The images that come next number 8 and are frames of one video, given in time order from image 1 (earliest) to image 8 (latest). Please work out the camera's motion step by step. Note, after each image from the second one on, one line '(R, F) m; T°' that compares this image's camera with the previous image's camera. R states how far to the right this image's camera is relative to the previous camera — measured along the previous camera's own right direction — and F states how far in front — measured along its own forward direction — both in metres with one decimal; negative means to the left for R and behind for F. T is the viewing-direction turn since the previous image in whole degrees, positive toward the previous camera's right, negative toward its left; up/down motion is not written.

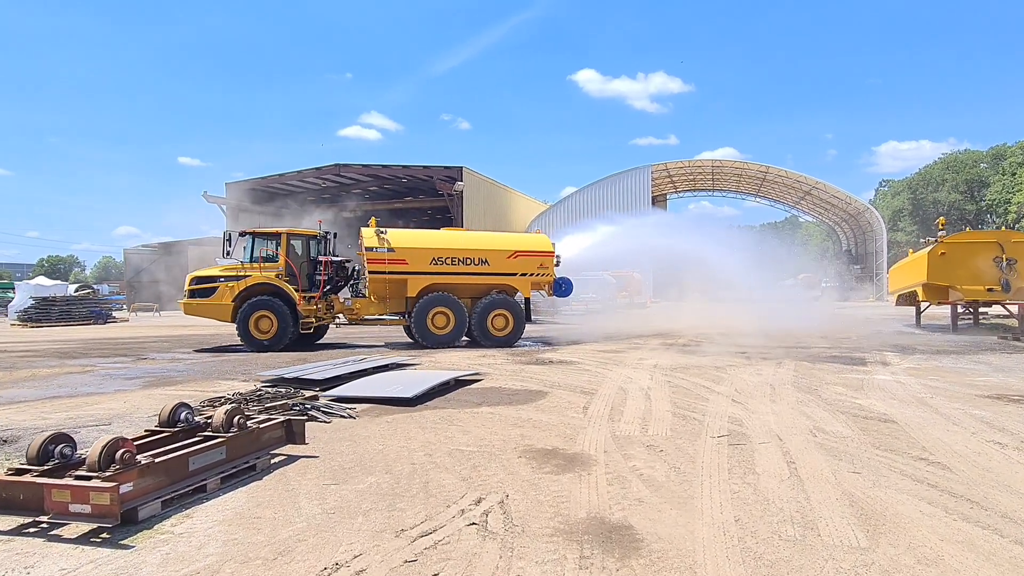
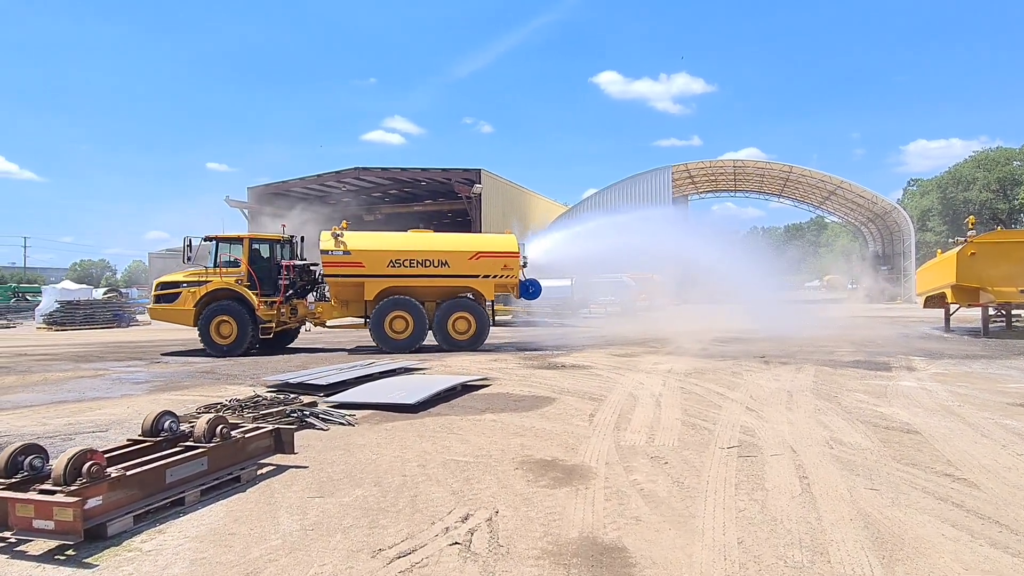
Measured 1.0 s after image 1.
(+0.2, +0.3) m; -2°
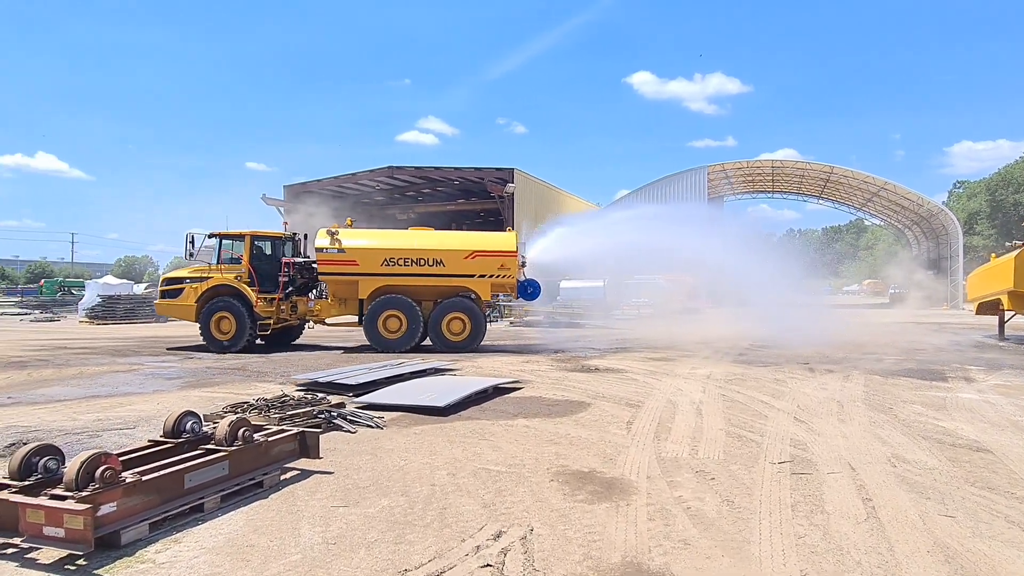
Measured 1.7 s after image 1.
(0.0, +0.3) m; -3°
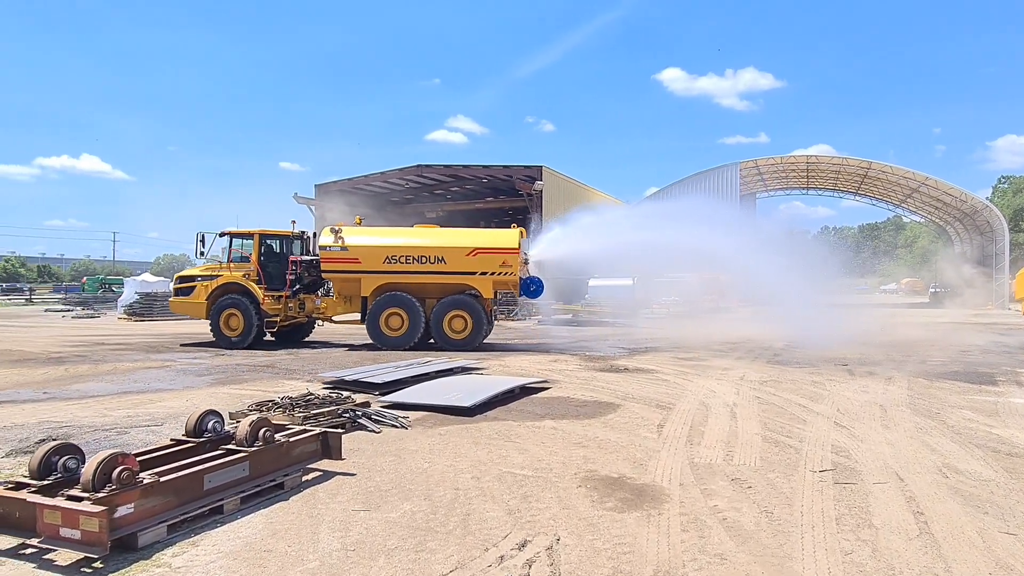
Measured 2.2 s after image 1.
(0.0, +0.2) m; -2°
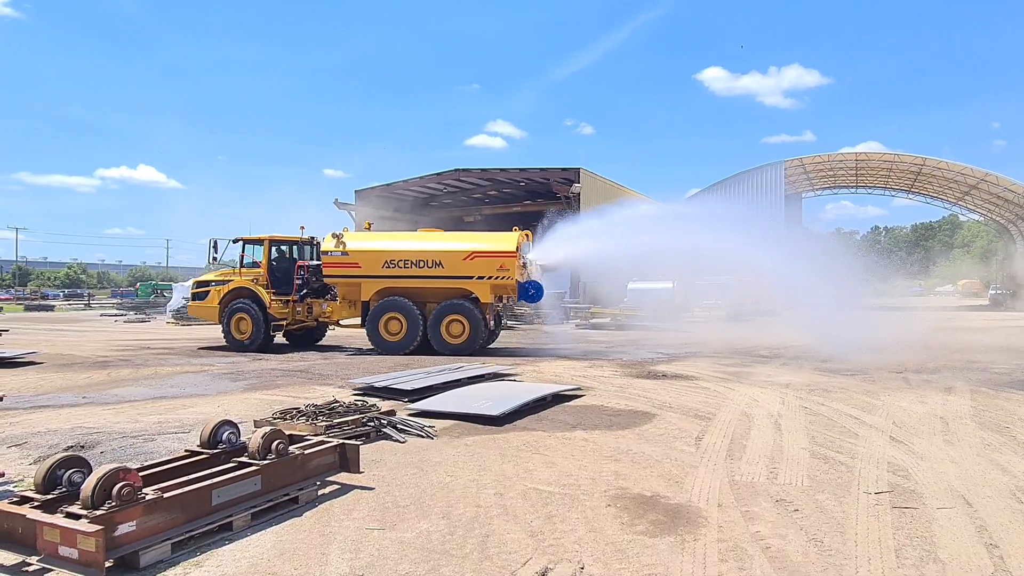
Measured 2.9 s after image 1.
(+0.1, +0.3) m; -3°
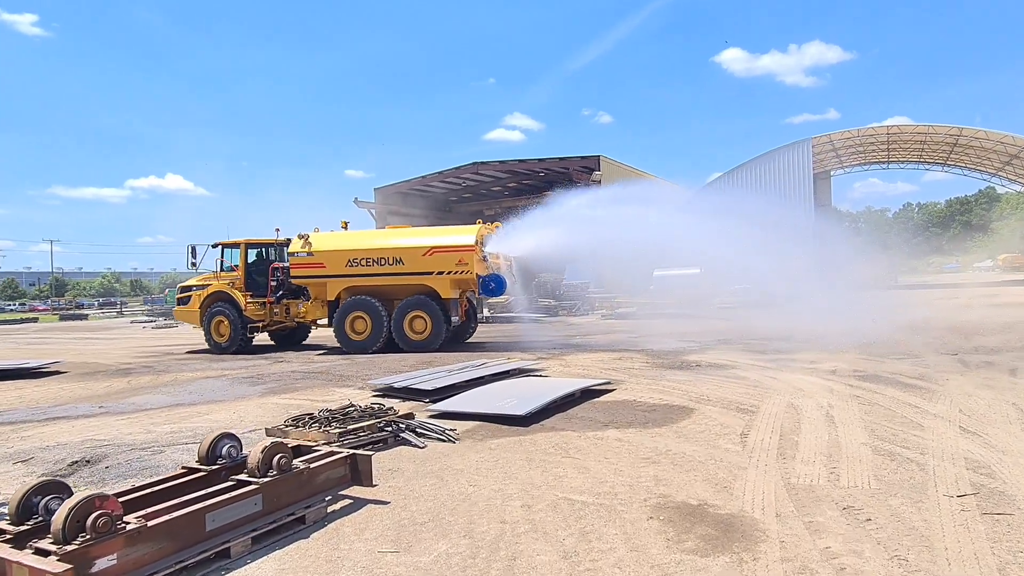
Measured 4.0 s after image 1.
(0.0, +0.5) m; -2°
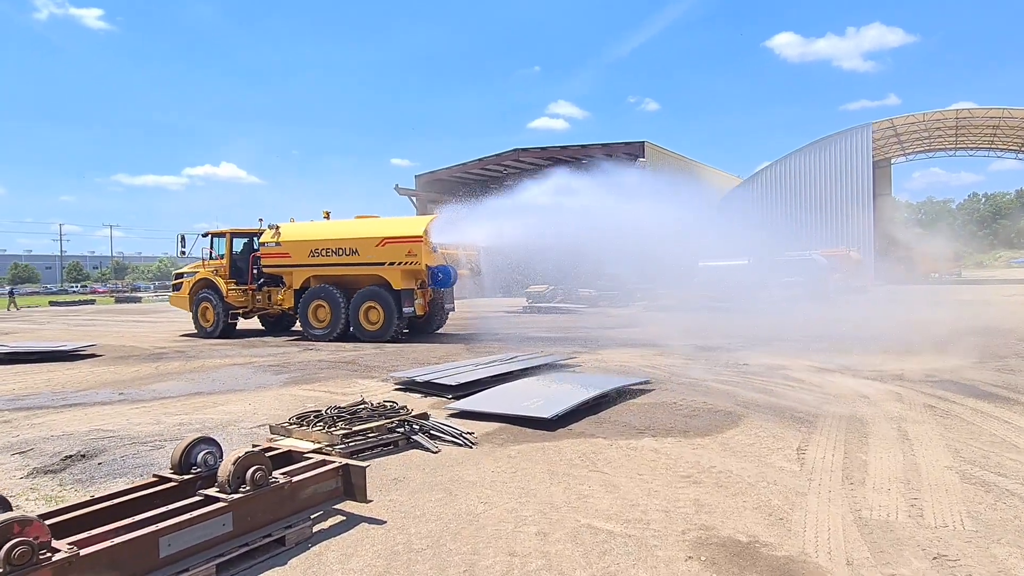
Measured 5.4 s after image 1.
(+0.1, +0.6) m; -4°
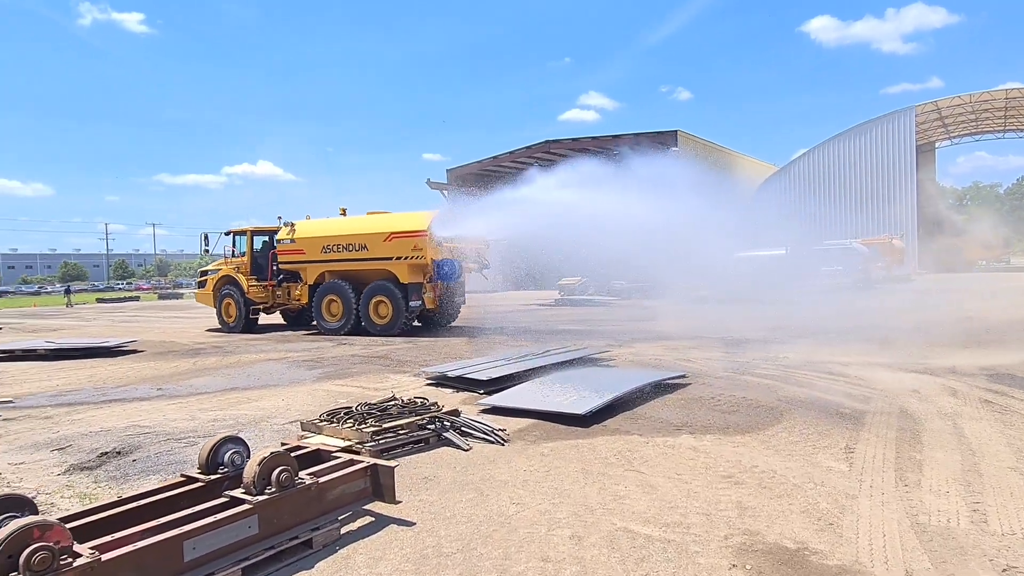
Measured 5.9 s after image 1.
(0.0, +0.1) m; -3°
